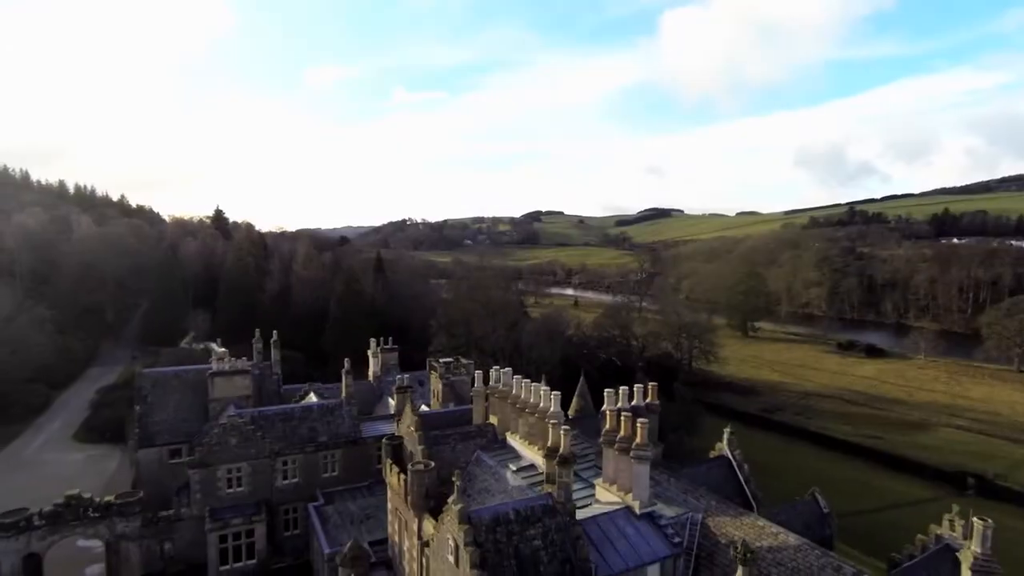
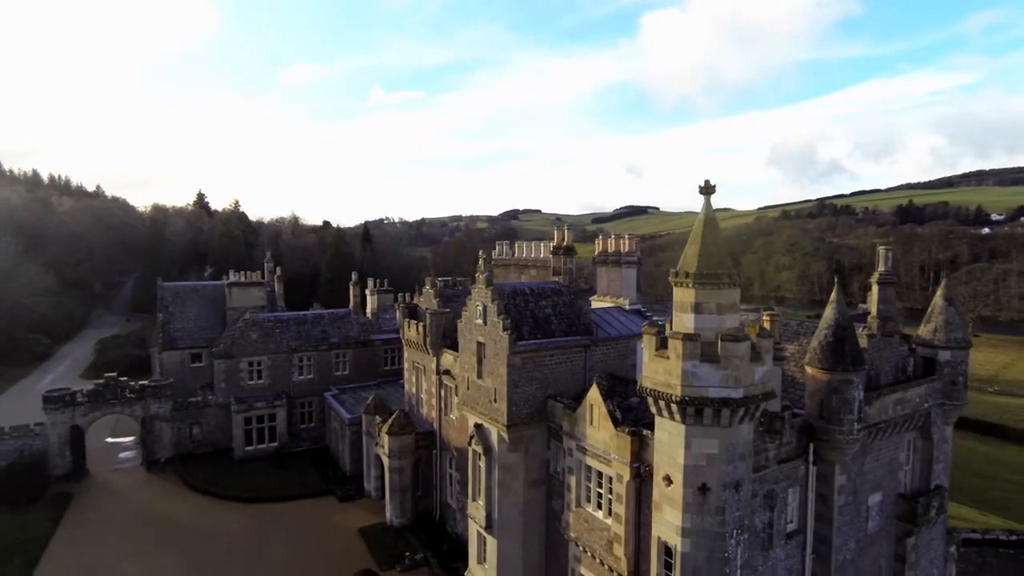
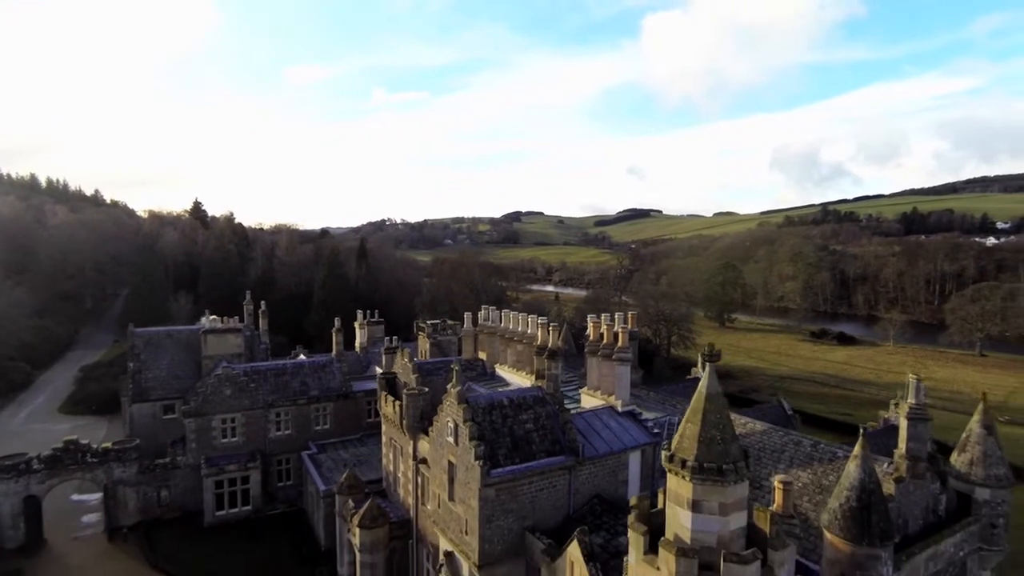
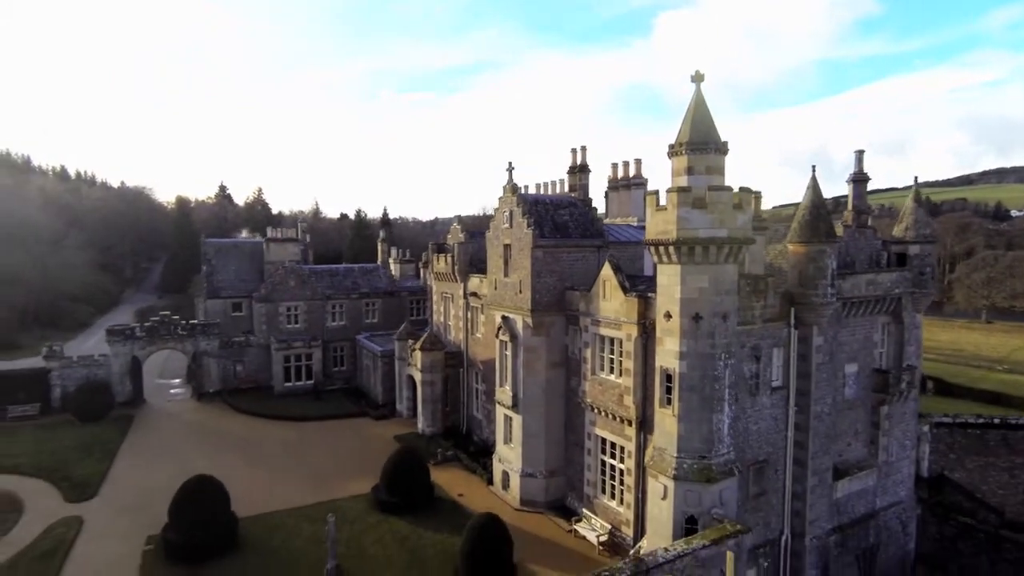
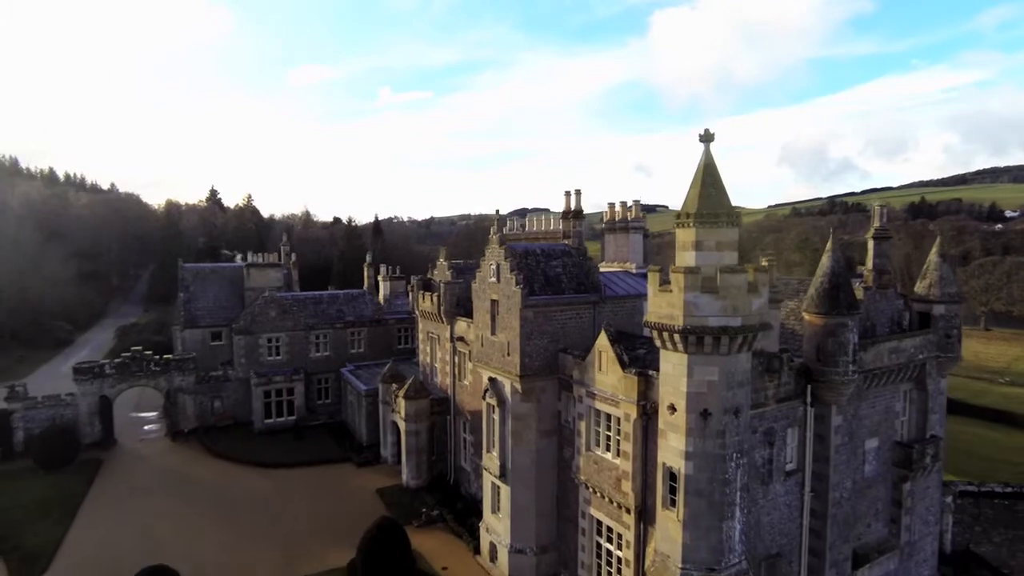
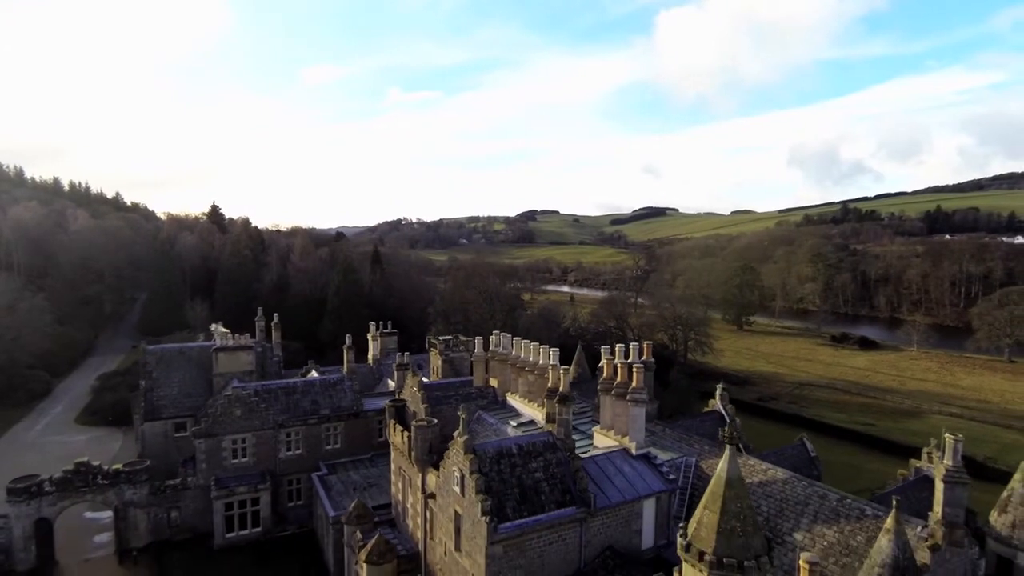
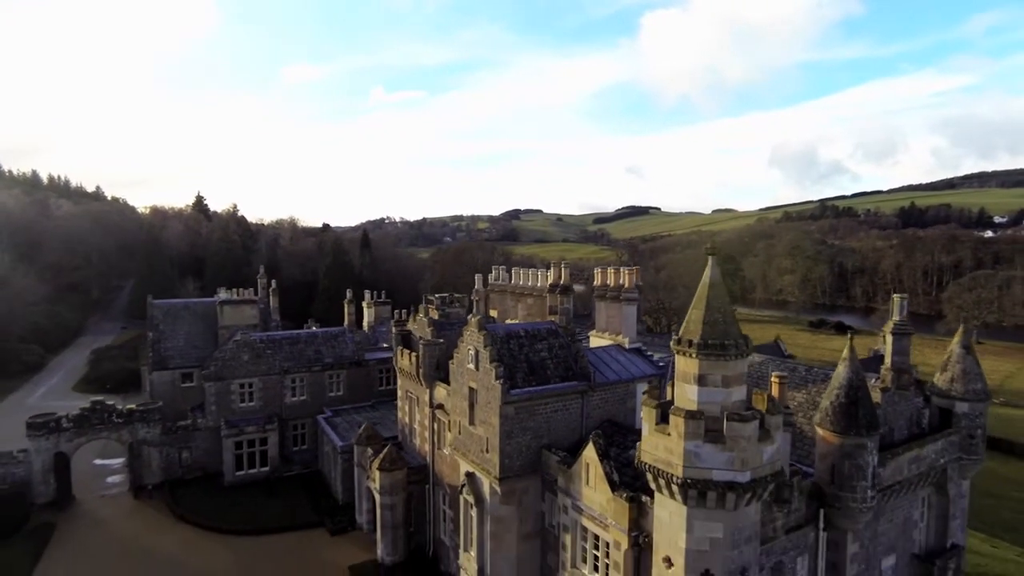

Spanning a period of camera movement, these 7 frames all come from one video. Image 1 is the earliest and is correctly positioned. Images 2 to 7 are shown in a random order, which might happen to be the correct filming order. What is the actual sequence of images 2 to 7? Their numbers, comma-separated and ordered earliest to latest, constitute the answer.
6, 3, 7, 2, 5, 4
